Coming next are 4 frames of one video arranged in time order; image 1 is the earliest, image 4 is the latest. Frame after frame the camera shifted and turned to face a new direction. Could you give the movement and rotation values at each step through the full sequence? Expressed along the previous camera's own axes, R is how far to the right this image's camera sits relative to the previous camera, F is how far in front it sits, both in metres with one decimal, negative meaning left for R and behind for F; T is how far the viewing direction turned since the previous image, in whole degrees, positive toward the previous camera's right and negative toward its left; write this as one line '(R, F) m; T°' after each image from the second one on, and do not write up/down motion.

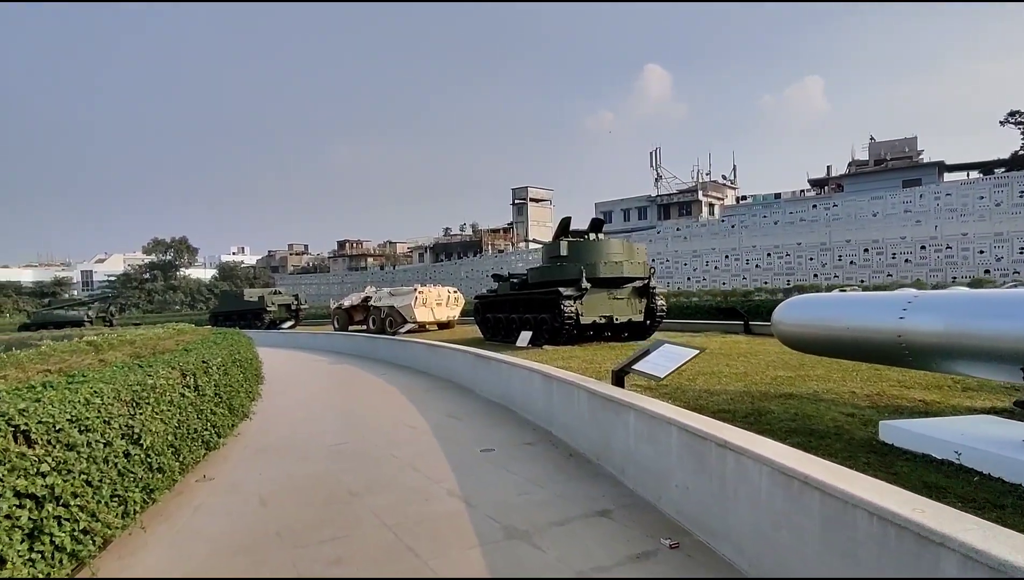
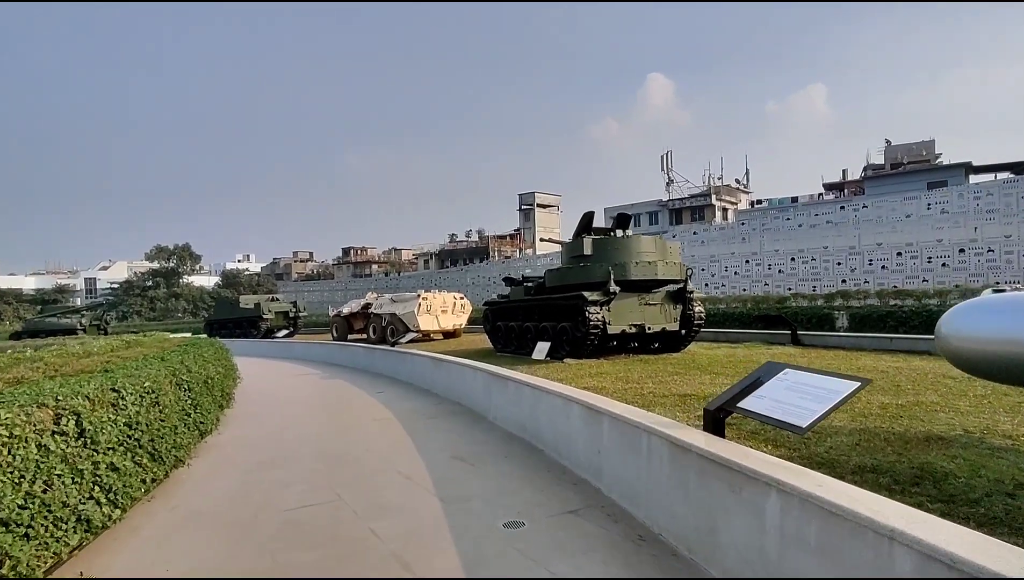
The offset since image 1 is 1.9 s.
(-0.2, +1.8) m; -1°
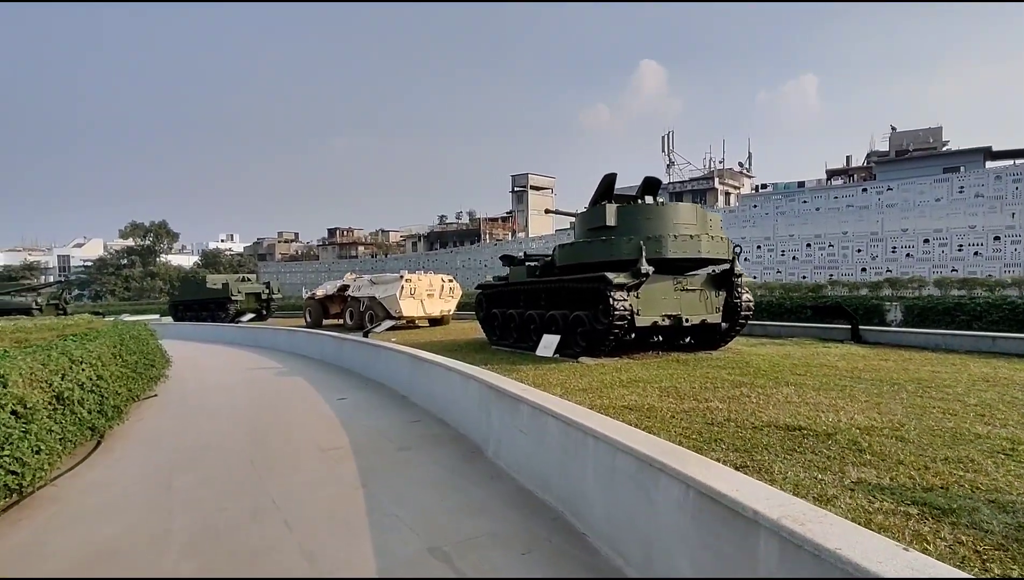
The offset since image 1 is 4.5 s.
(-0.2, +2.6) m; +1°
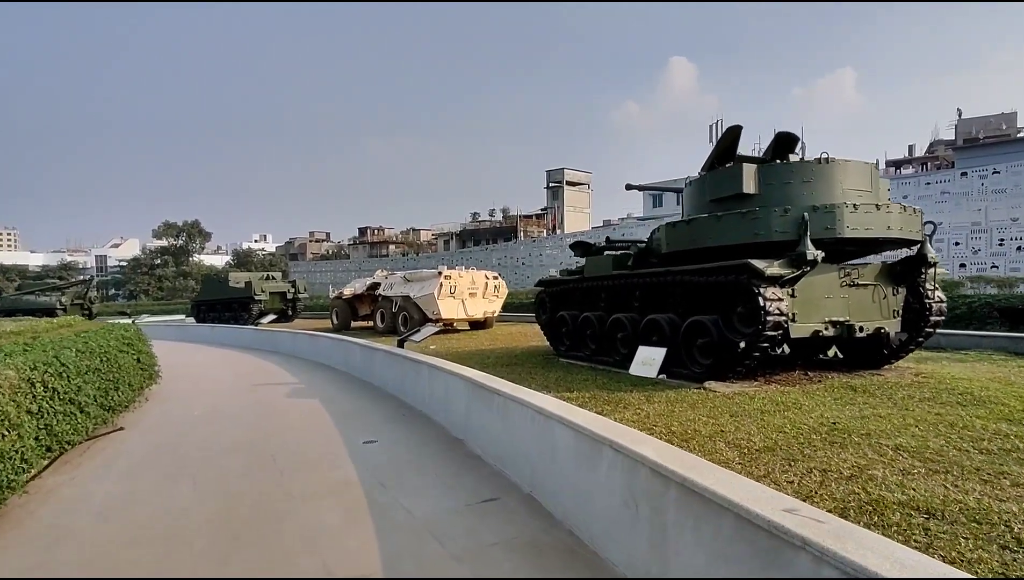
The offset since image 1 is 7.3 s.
(-0.8, +2.8) m; -3°
